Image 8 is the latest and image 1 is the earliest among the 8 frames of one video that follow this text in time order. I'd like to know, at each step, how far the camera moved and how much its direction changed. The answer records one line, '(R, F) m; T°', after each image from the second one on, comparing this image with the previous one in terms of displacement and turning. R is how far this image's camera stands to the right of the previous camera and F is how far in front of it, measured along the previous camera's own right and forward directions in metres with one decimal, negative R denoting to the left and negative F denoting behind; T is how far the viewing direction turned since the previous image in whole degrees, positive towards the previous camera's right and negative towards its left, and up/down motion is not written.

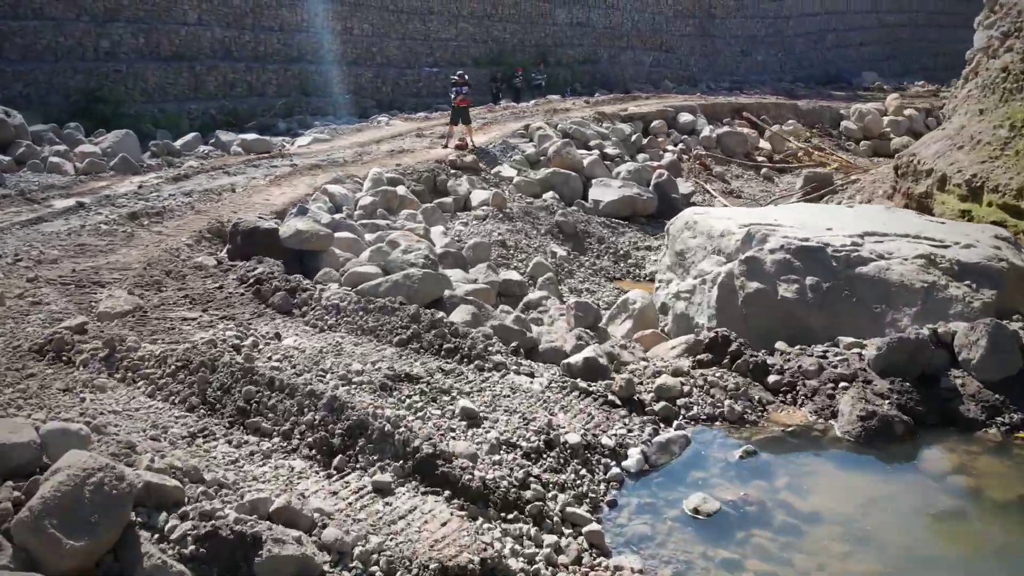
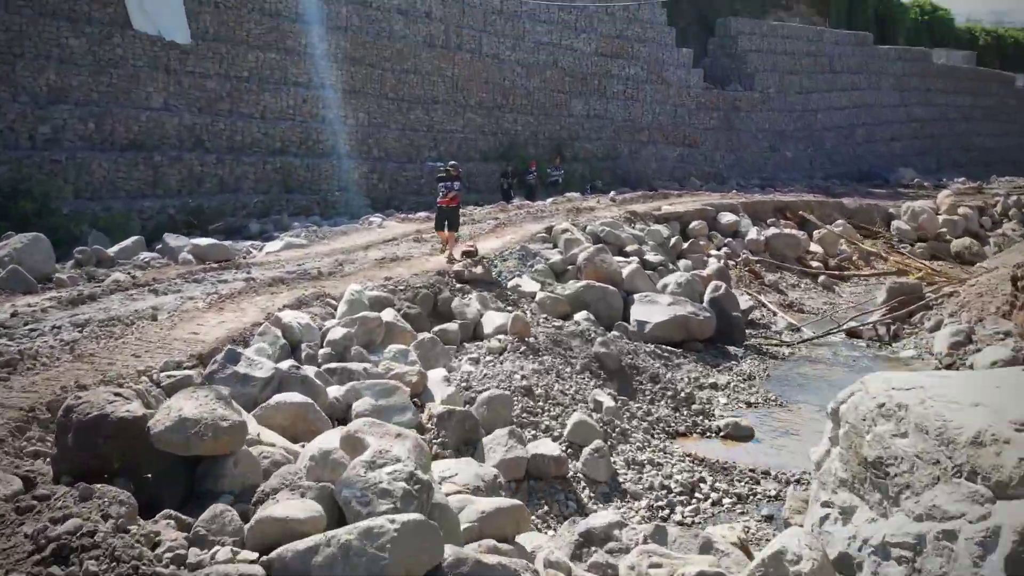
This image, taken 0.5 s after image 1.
(-0.2, +3.5) m; 0°
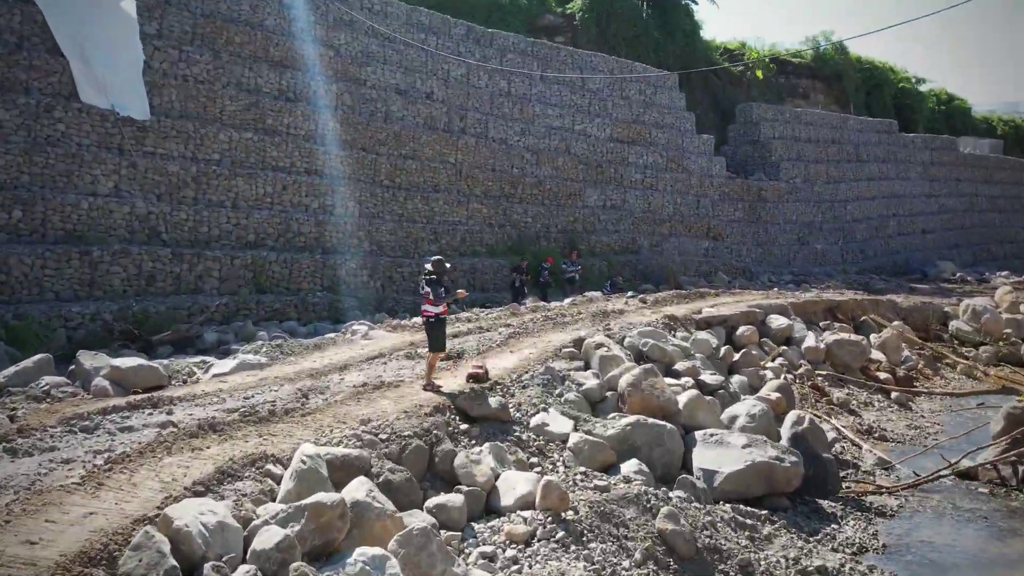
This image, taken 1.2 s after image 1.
(-0.2, +3.2) m; 0°
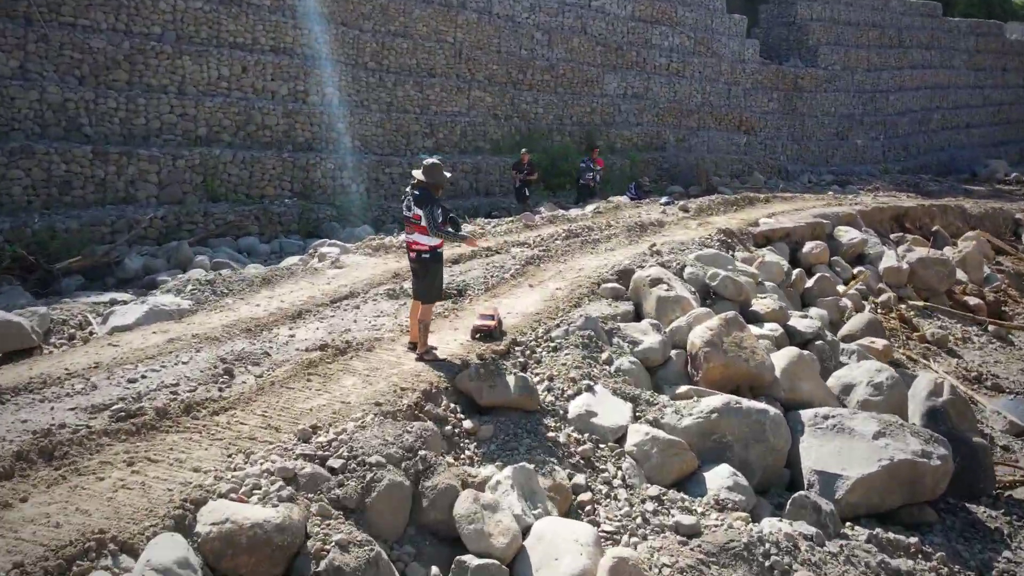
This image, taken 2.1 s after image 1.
(-0.2, +3.2) m; 0°
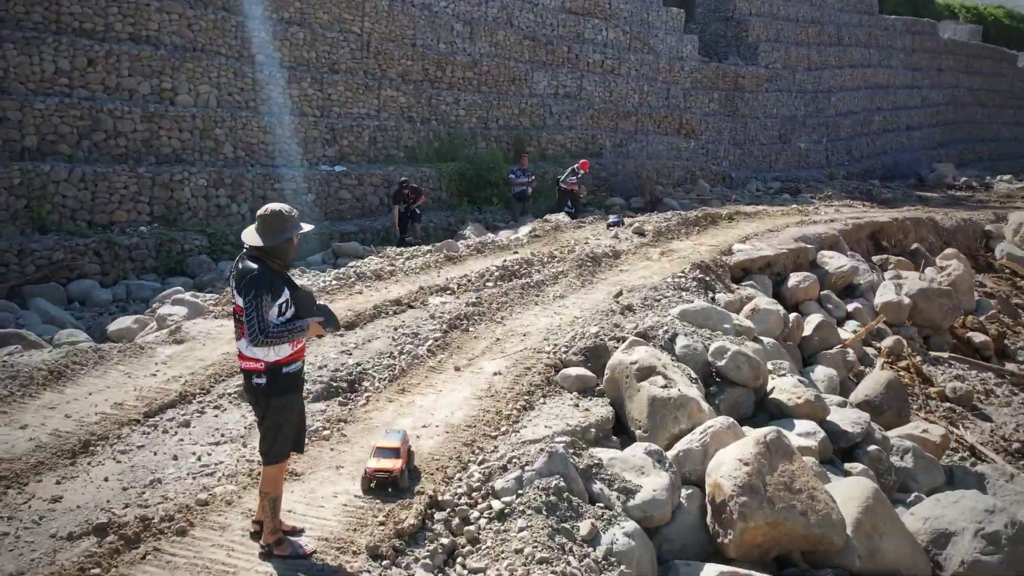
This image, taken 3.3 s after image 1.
(0.0, +2.8) m; +4°
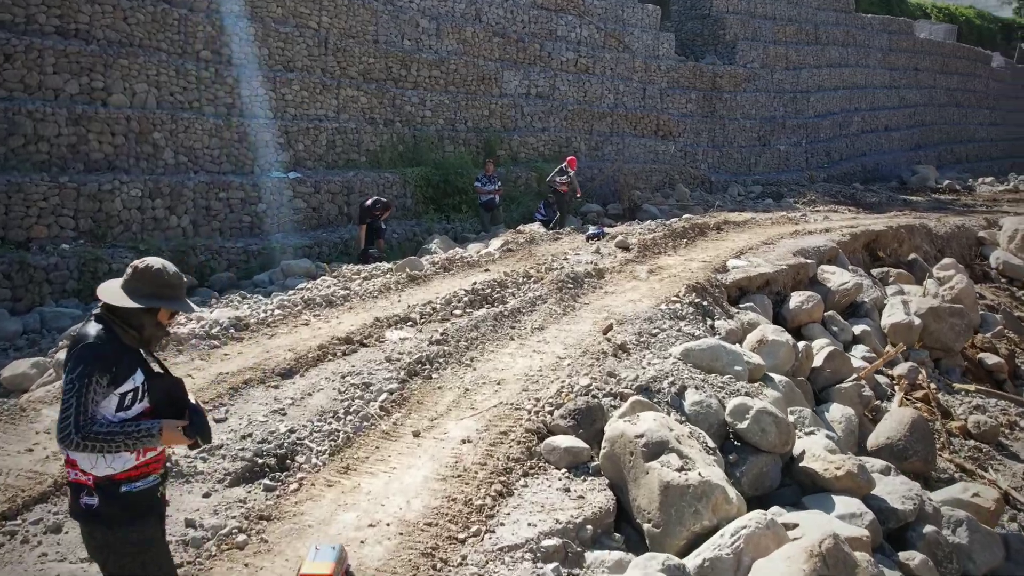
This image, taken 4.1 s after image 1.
(0.0, +1.2) m; +2°
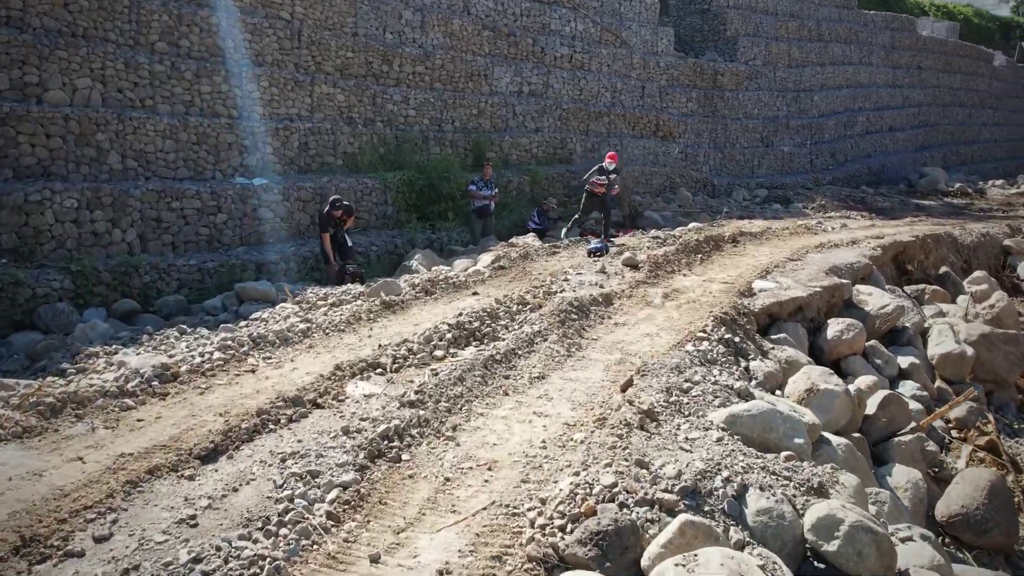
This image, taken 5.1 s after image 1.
(0.0, +1.4) m; +1°
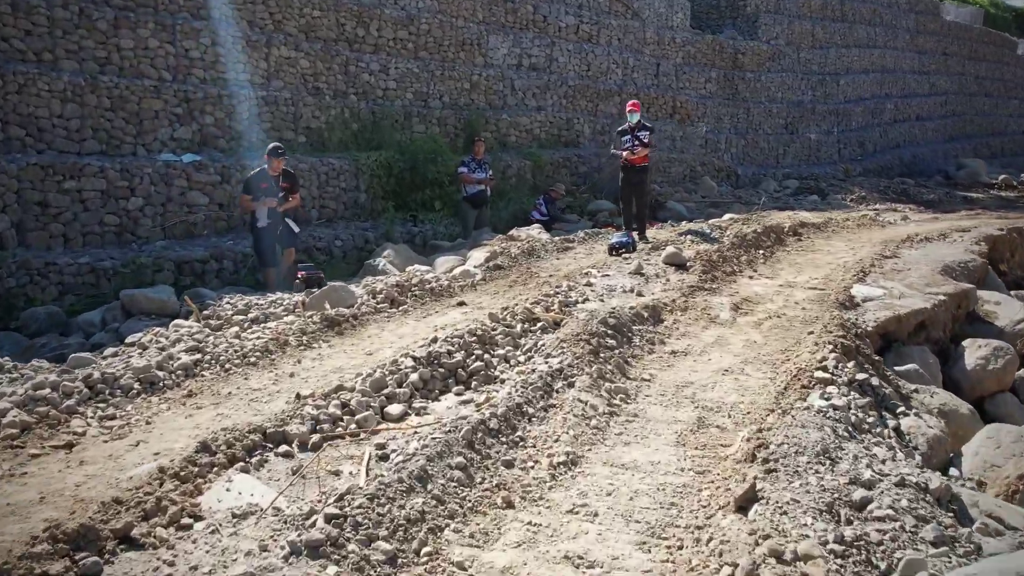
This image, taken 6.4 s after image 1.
(0.0, +2.7) m; 0°
